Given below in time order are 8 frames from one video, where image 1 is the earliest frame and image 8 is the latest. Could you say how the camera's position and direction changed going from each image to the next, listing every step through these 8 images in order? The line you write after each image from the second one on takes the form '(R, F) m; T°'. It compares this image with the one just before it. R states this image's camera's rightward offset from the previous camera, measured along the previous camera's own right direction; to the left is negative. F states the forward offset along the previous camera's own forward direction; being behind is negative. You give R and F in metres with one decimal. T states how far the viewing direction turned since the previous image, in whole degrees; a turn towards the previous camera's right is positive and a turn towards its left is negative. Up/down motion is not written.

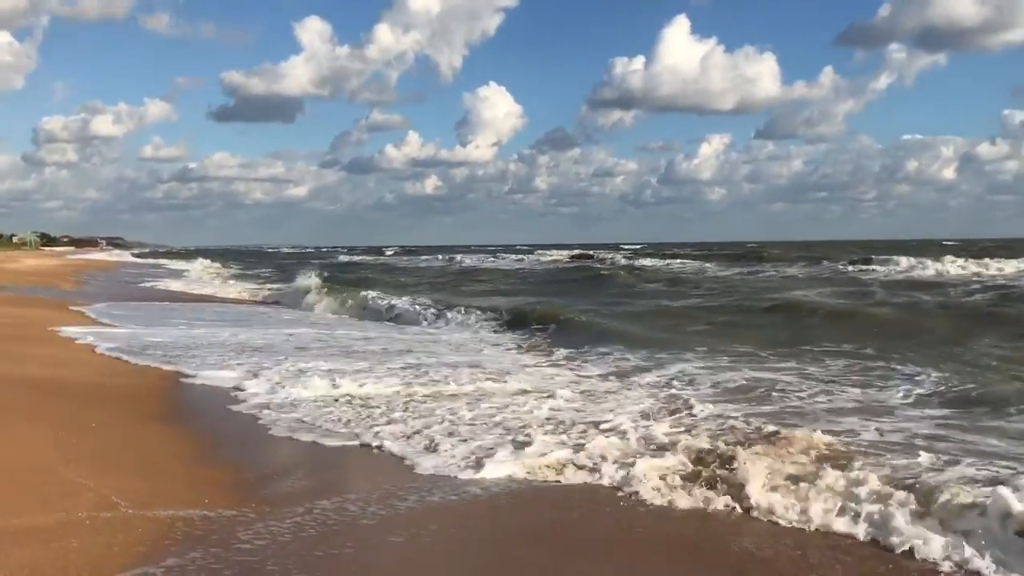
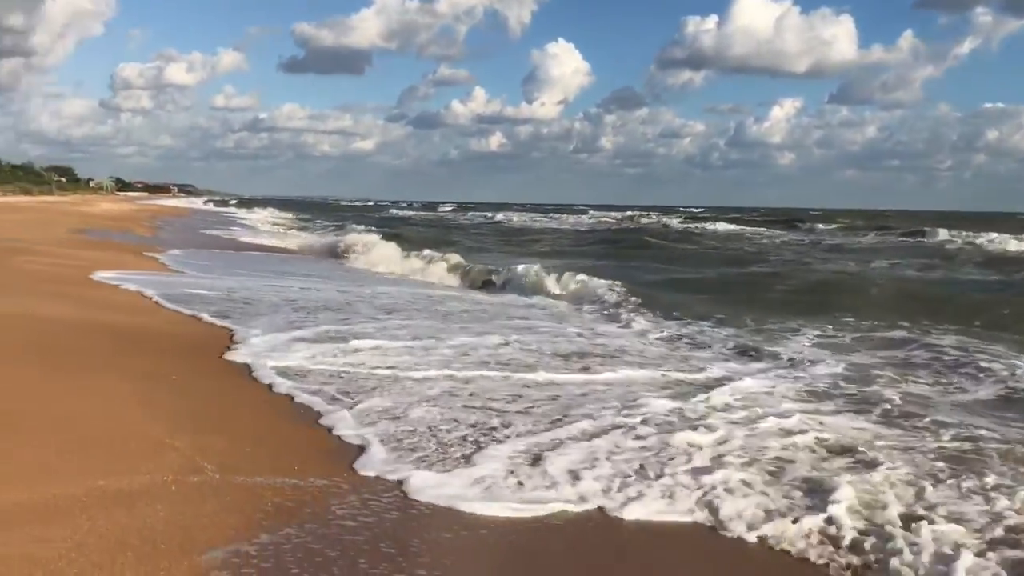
(-0.3, +0.5) m; -4°
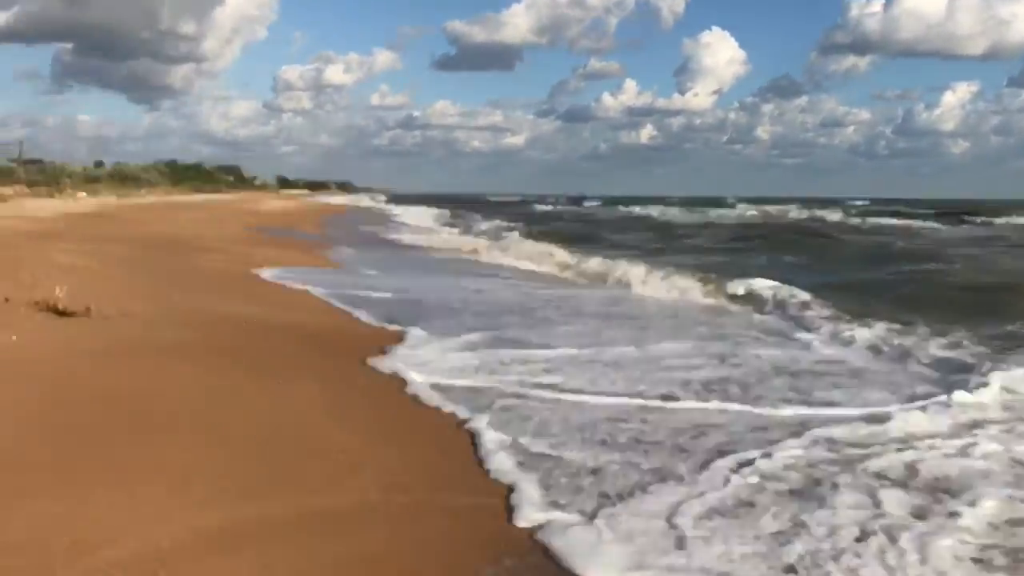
(-0.4, +0.4) m; -9°
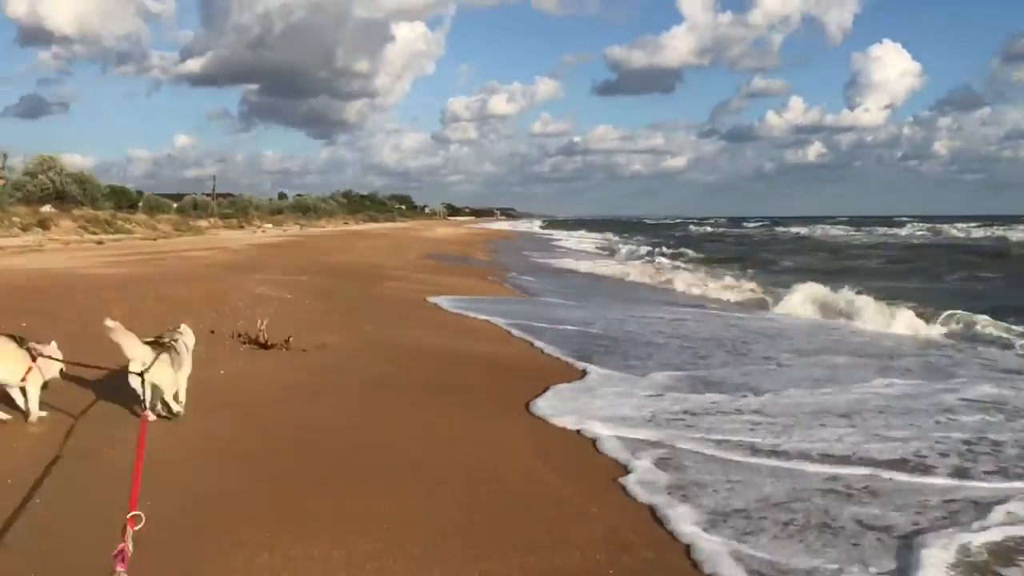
(-0.3, +0.3) m; -10°
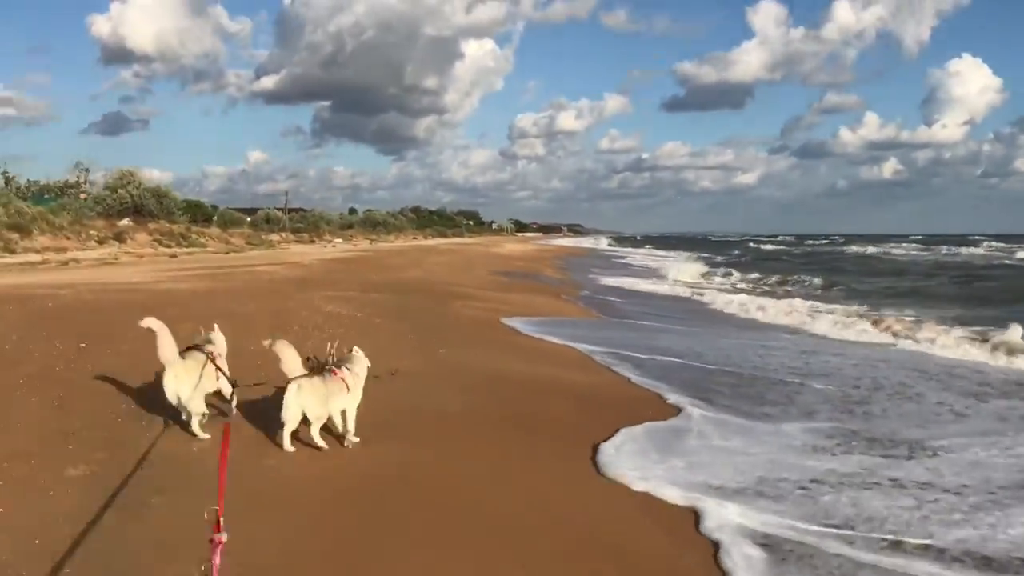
(-0.2, +0.7) m; -4°
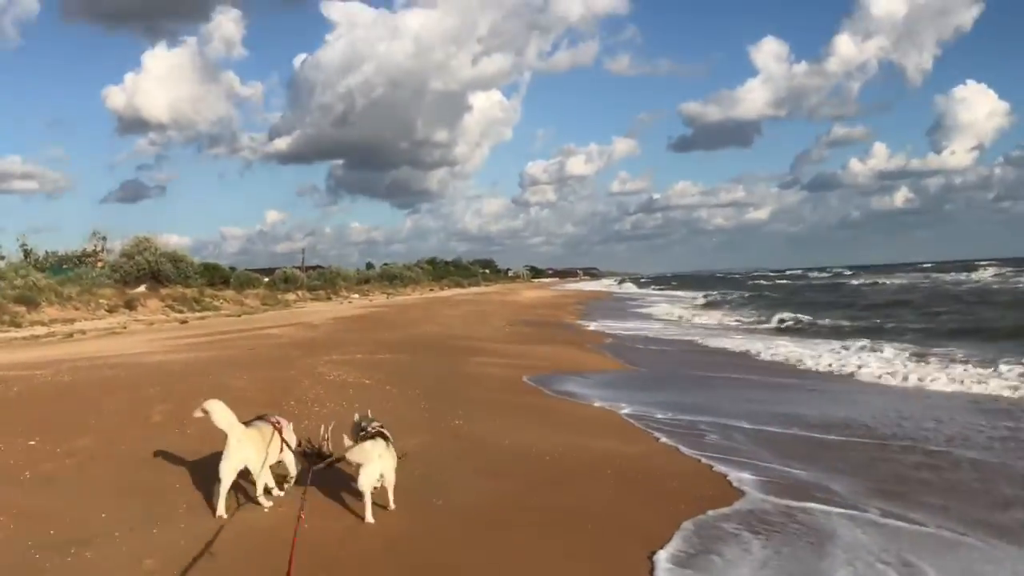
(0.0, +1.3) m; -1°
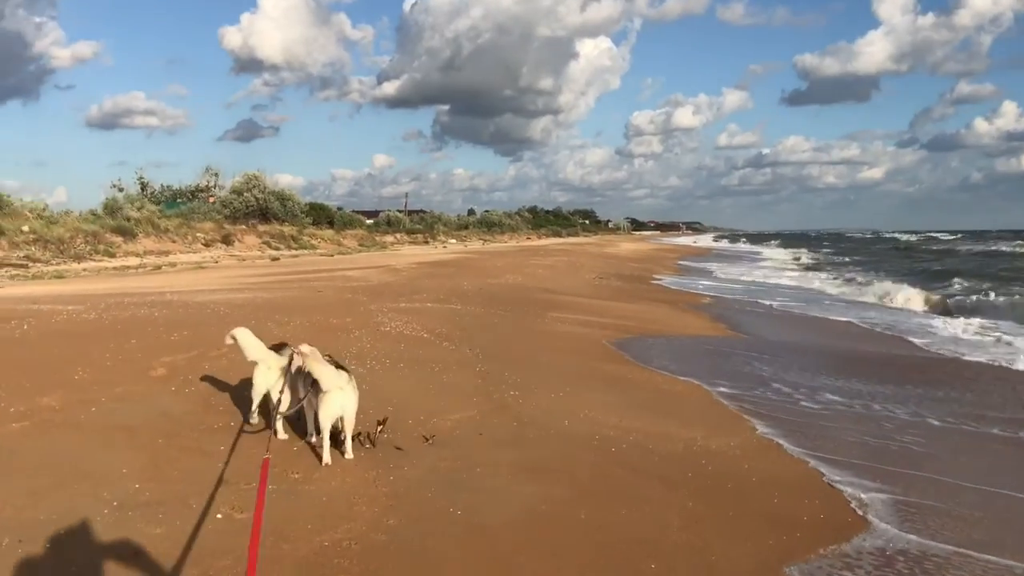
(+0.2, +1.5) m; -6°
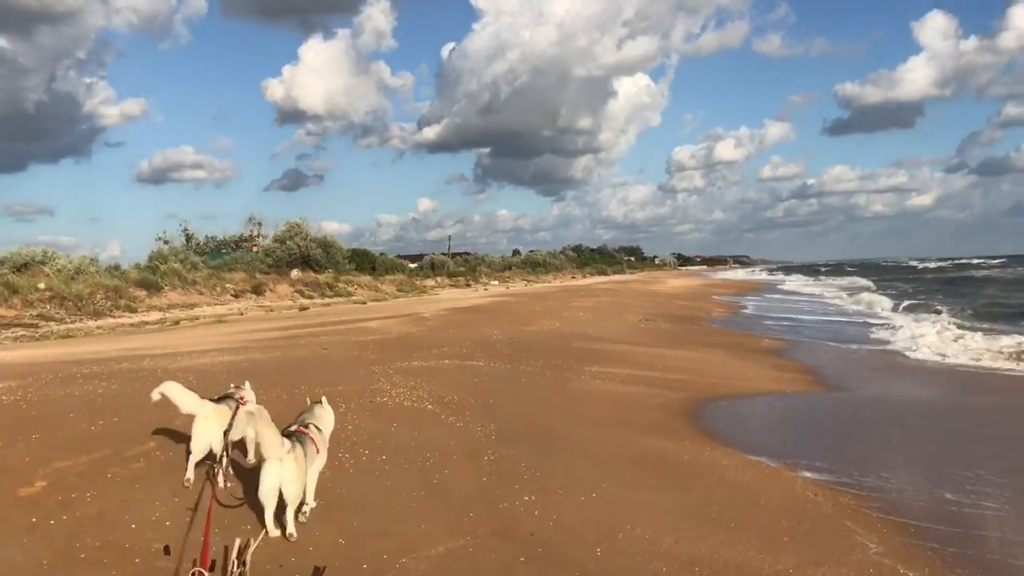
(+0.2, +1.9) m; -3°
